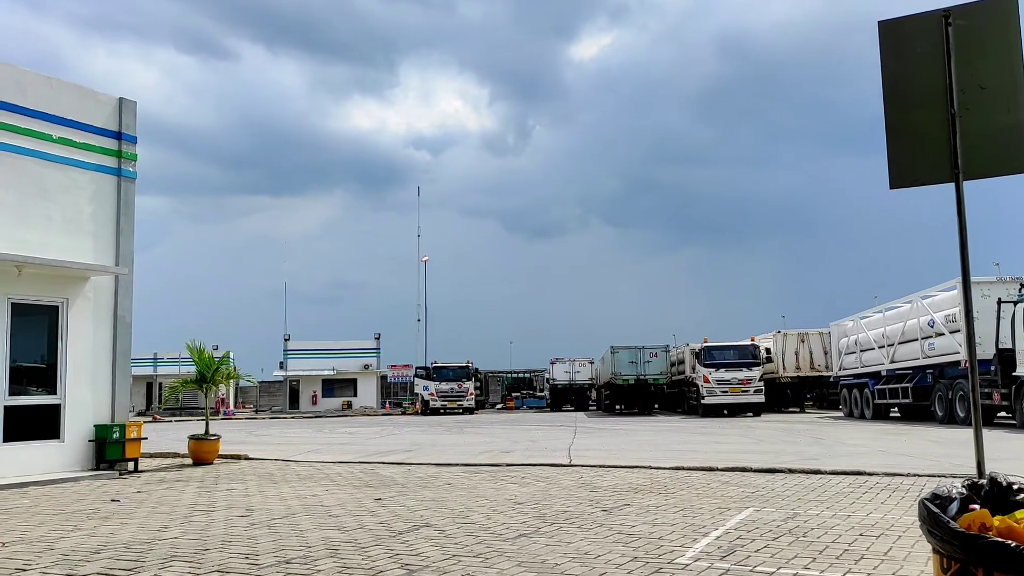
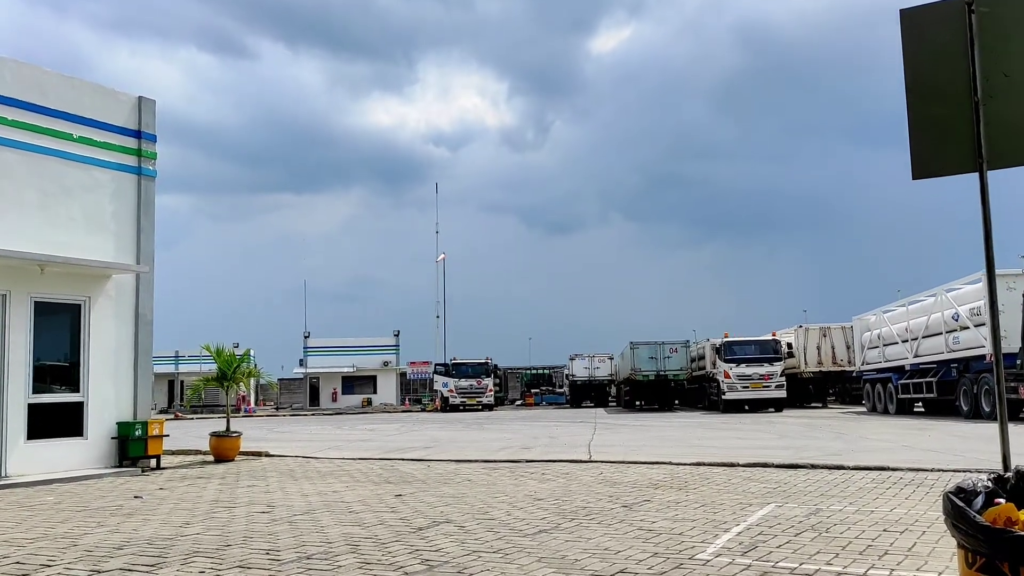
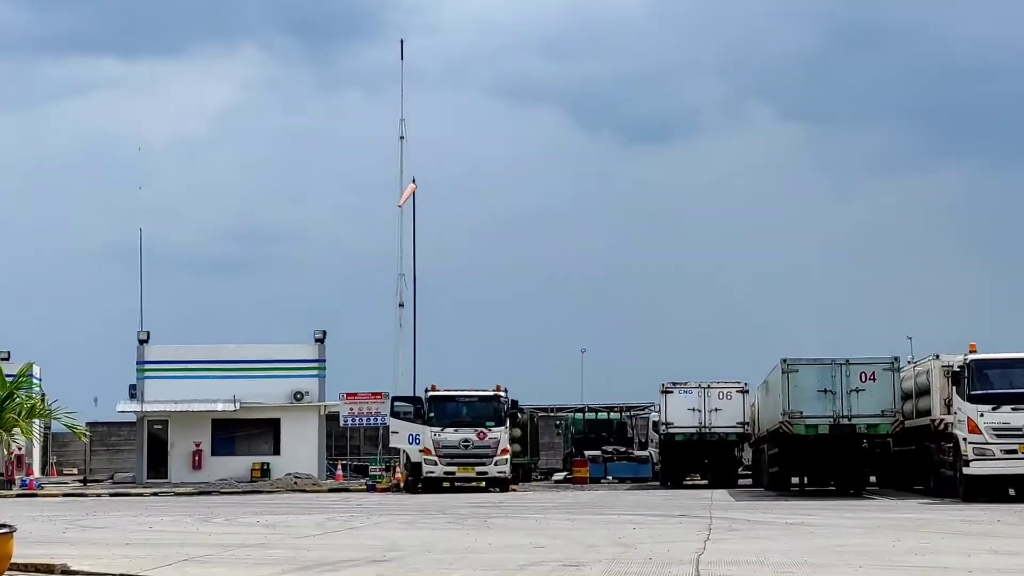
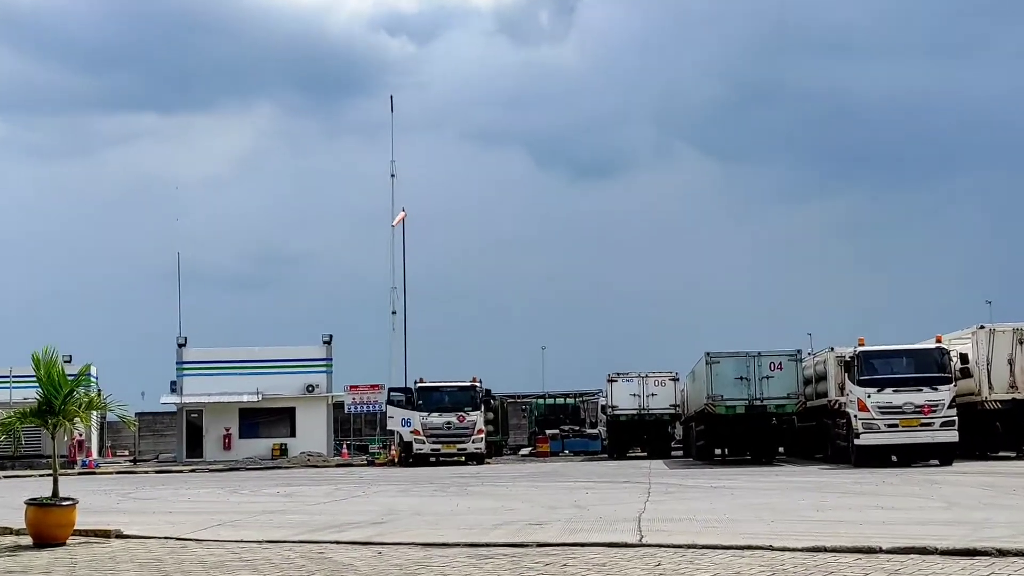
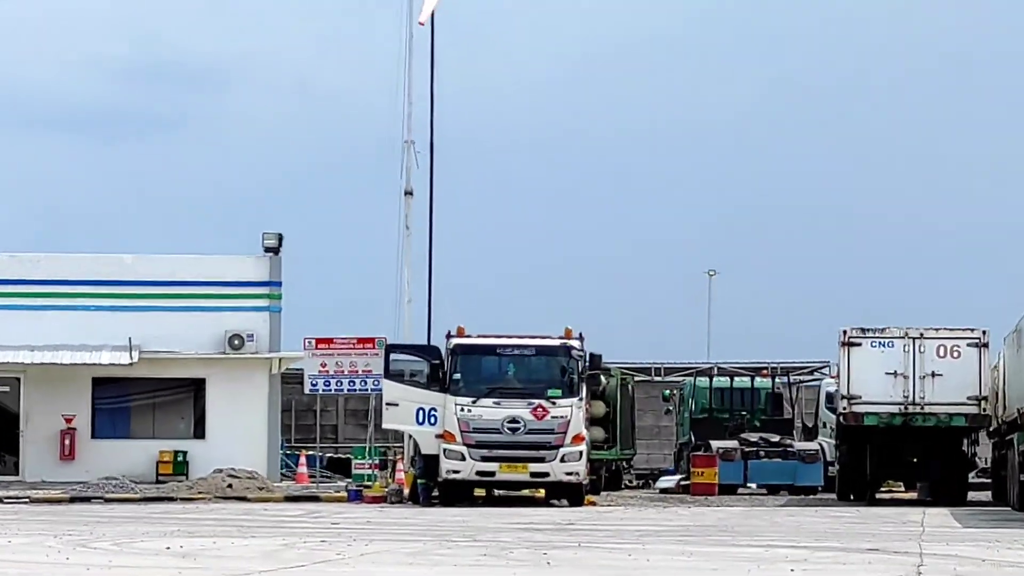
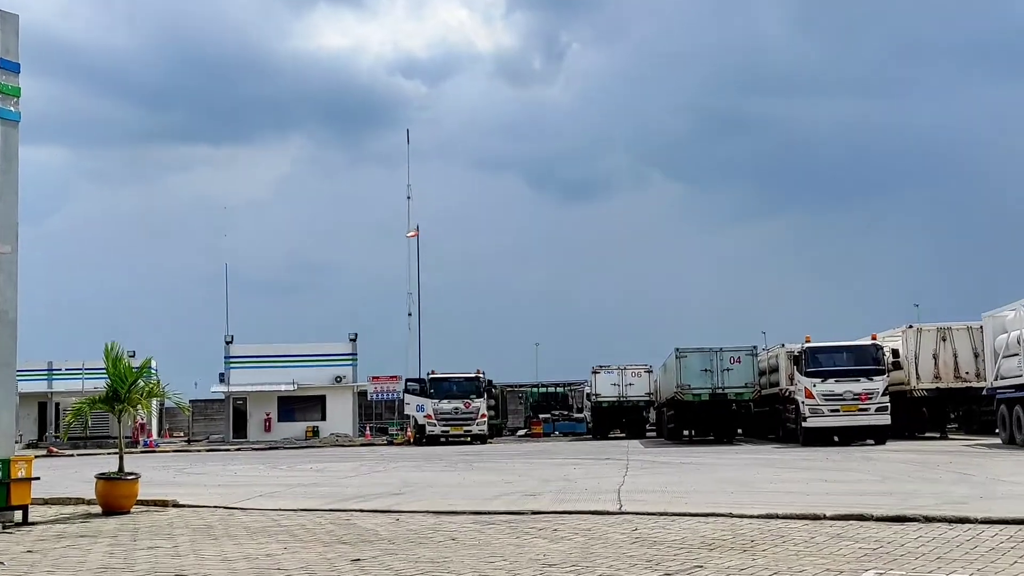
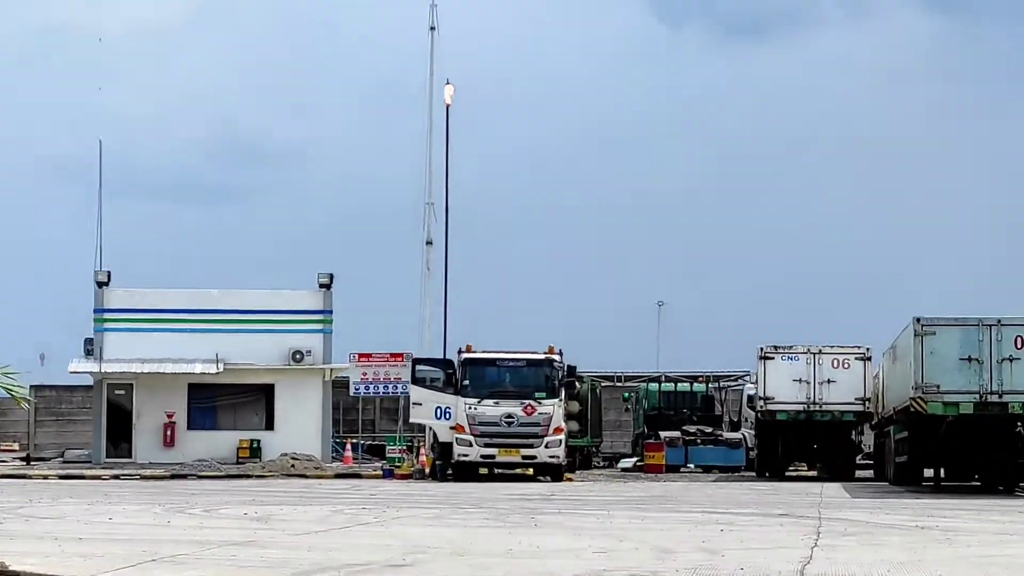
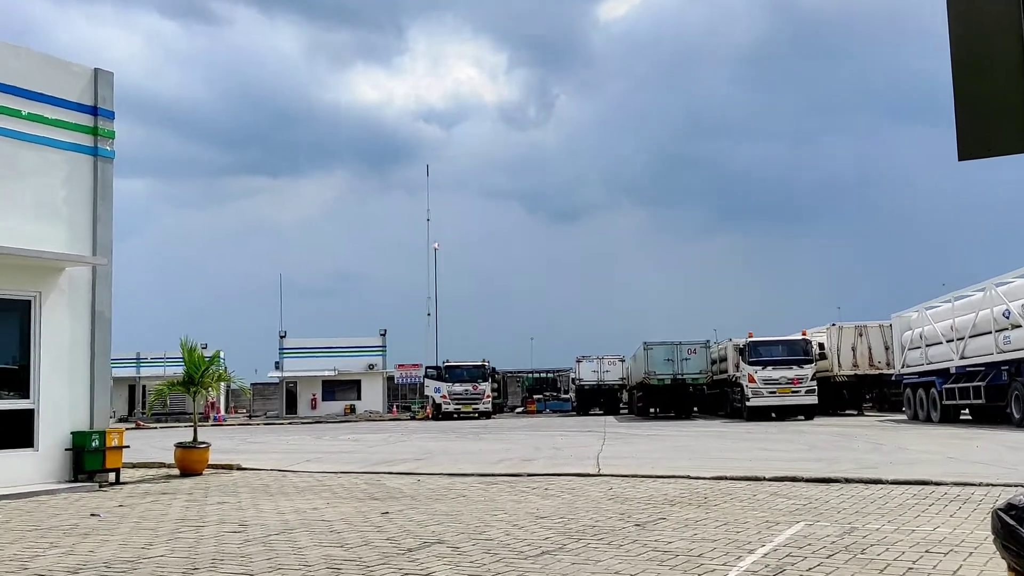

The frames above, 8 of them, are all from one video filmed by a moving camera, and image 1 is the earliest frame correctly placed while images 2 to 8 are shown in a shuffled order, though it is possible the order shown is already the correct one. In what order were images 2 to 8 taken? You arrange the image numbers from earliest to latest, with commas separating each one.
2, 8, 6, 4, 3, 7, 5
